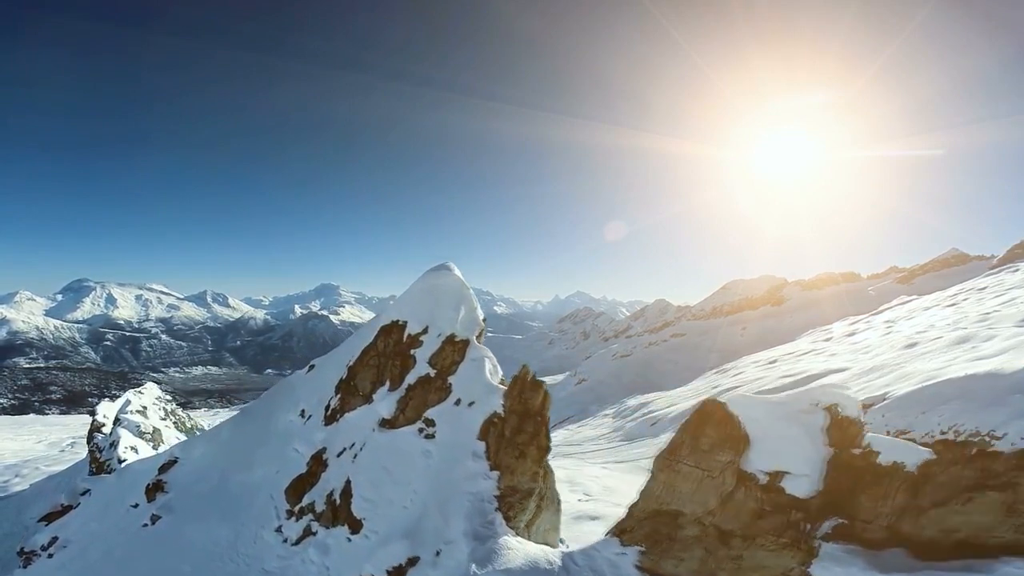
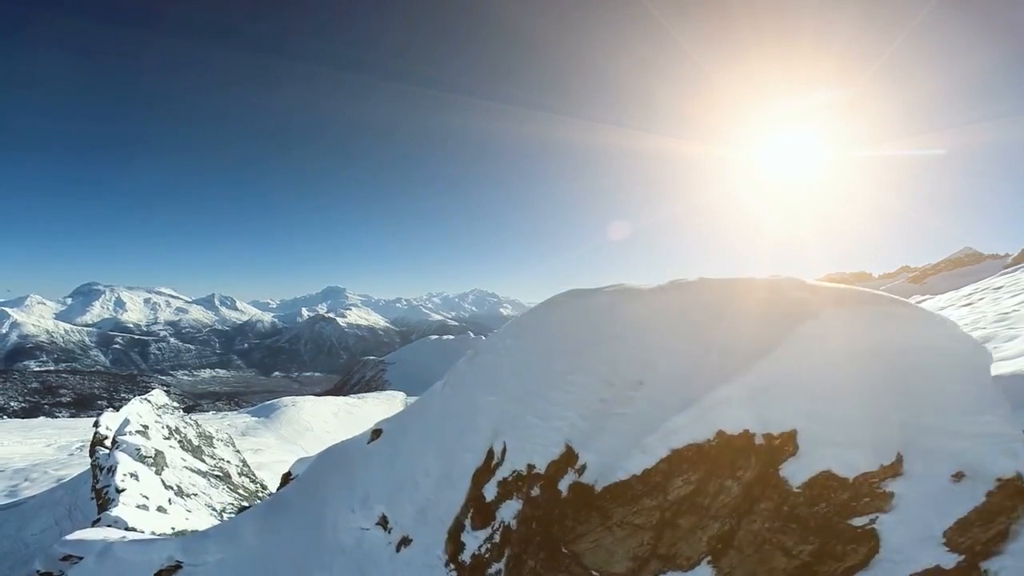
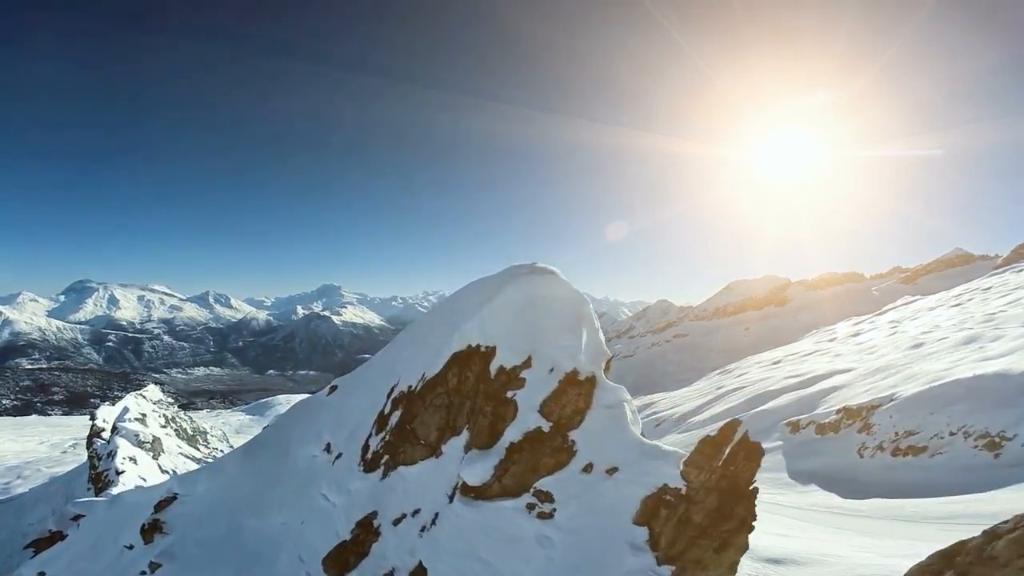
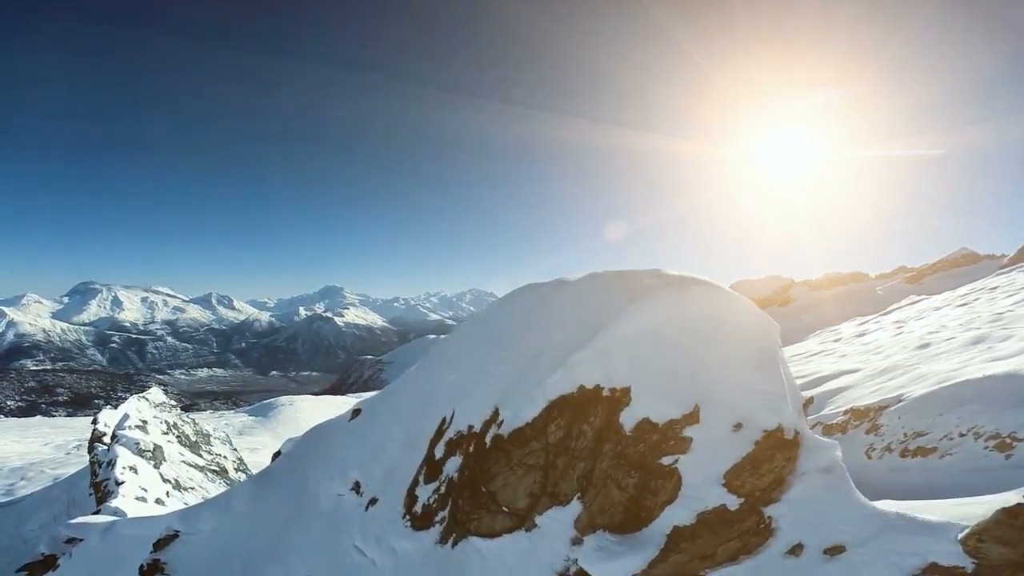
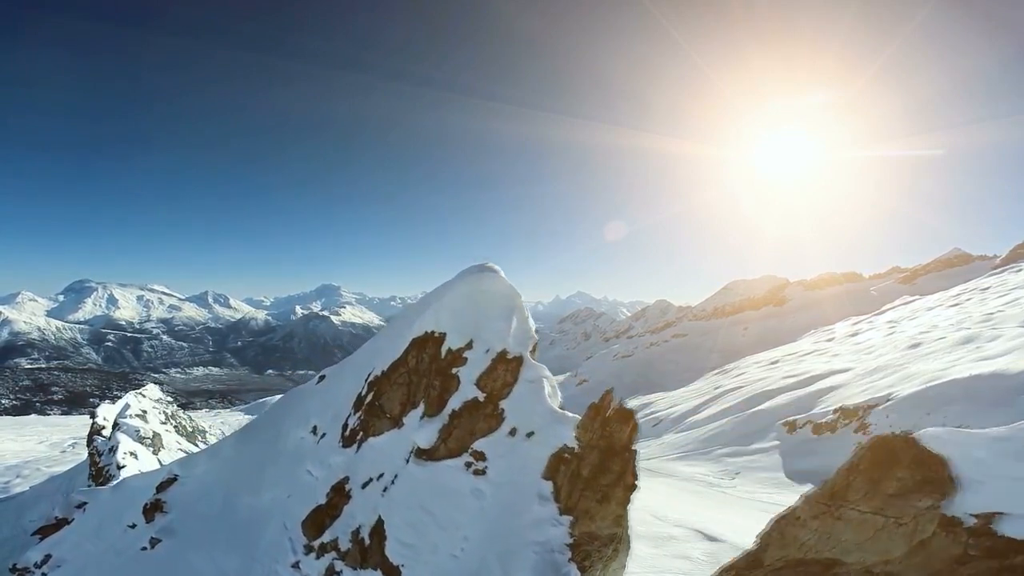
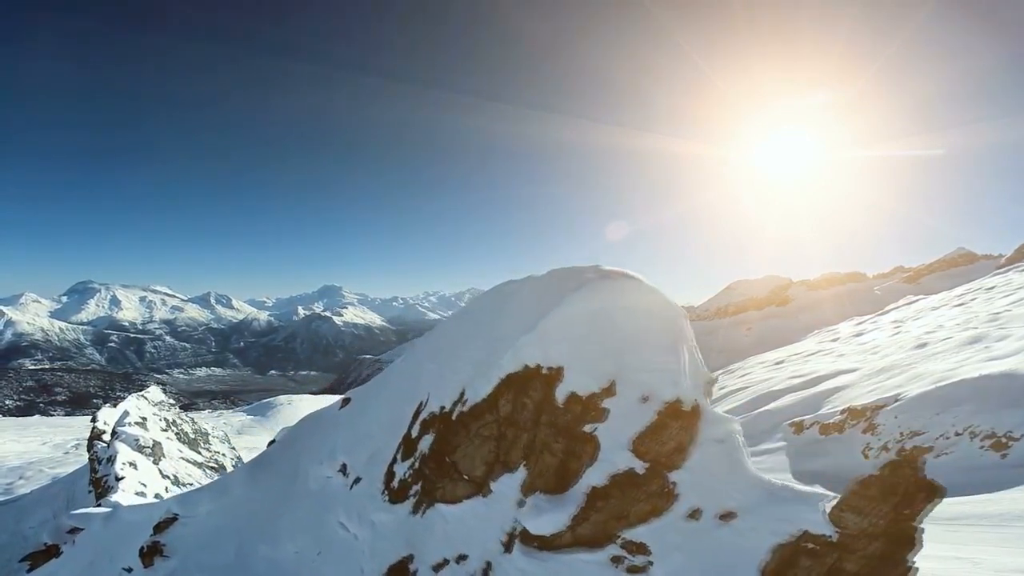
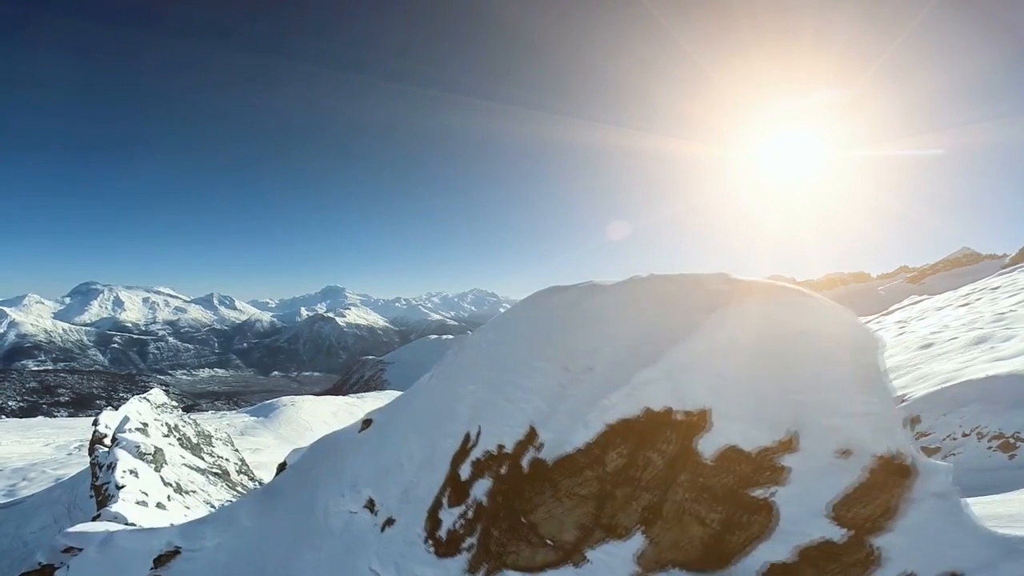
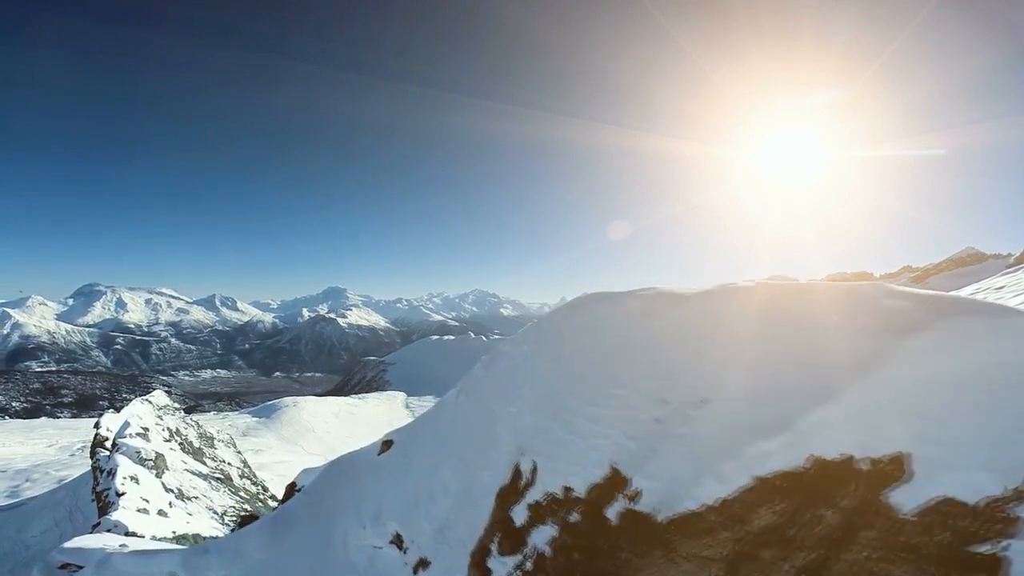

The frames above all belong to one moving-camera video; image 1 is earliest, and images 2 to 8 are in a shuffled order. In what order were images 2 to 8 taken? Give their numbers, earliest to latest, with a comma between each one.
5, 3, 6, 4, 7, 2, 8
